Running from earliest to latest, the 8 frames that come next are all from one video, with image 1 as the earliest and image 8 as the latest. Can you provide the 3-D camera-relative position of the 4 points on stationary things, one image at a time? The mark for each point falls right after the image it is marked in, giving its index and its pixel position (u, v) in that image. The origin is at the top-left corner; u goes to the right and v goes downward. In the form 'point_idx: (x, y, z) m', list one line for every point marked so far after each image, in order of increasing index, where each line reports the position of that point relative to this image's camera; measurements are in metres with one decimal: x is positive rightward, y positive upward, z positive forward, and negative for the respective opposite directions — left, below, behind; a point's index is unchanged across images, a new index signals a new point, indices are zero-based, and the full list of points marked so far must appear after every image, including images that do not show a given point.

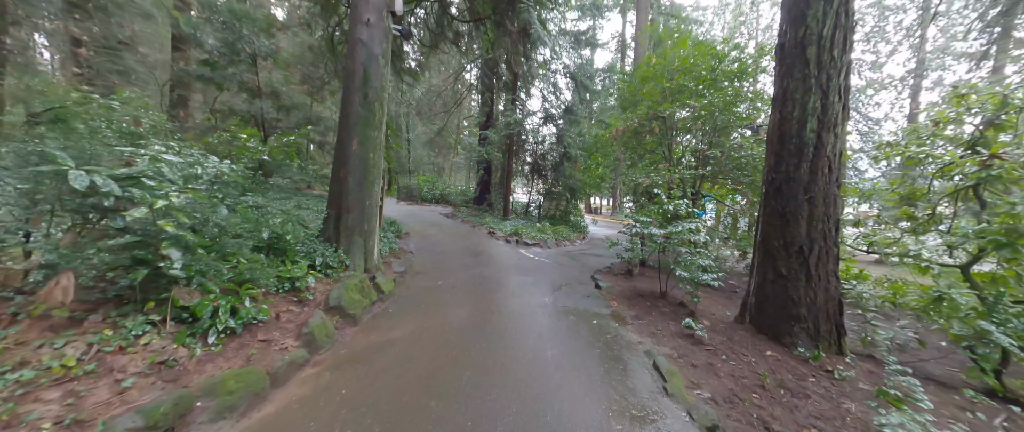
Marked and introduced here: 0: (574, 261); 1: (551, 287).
0: (+1.8, -1.4, +9.1) m
1: (+0.7, -1.3, +5.6) m
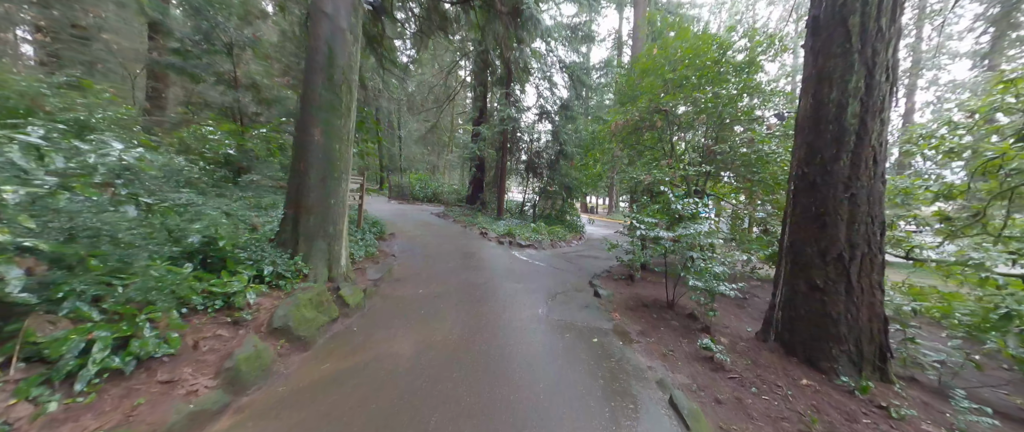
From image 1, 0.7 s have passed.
0: (+1.6, -1.4, +8.5) m
1: (+0.5, -1.3, +5.0) m
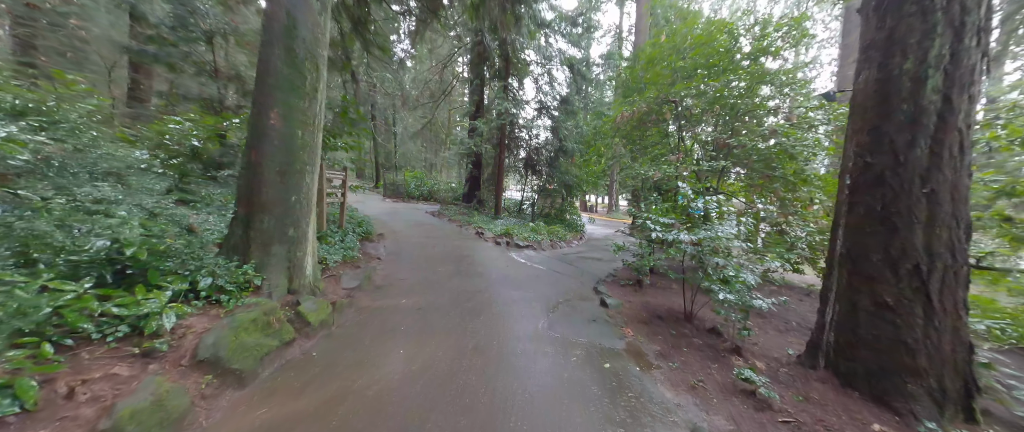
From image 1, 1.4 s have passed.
0: (+1.5, -1.3, +7.9) m
1: (+0.5, -1.3, +4.4) m
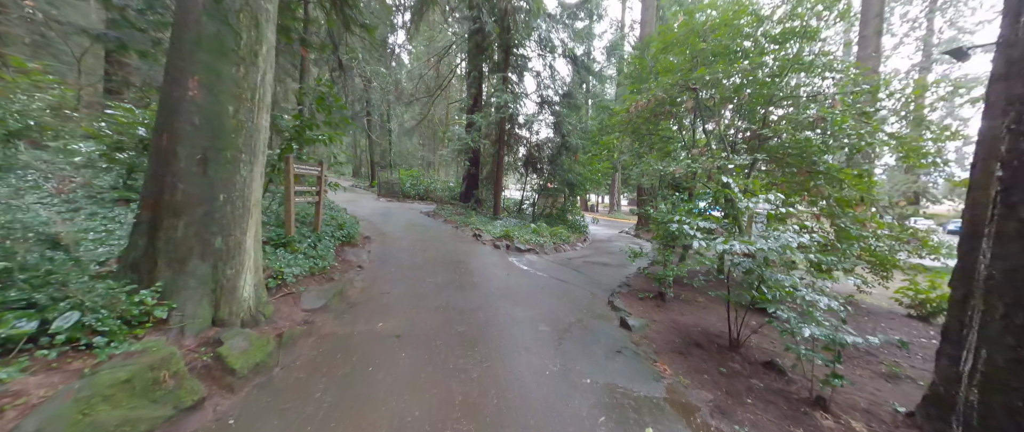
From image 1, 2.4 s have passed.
0: (+1.5, -1.4, +7.1) m
1: (+0.5, -1.3, +3.6) m
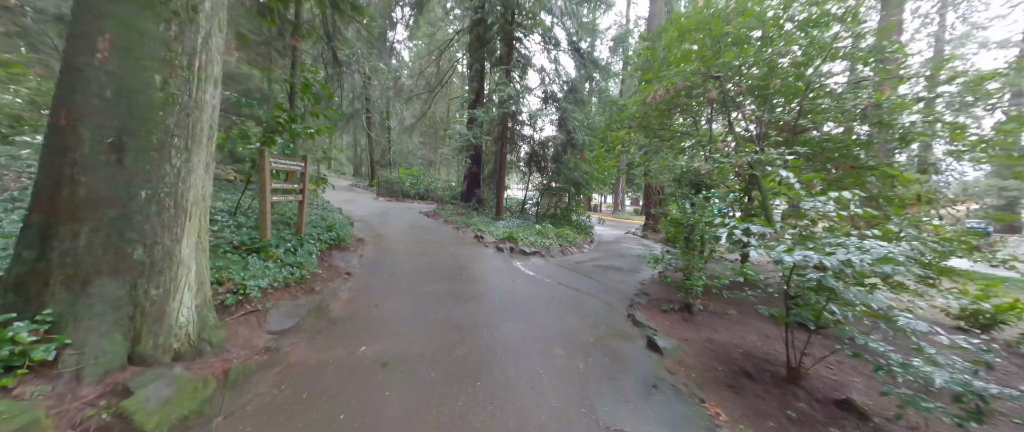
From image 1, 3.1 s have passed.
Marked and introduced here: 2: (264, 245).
0: (+1.6, -1.4, +6.6) m
1: (+0.6, -1.3, +3.0) m
2: (-3.0, -0.4, +3.8) m
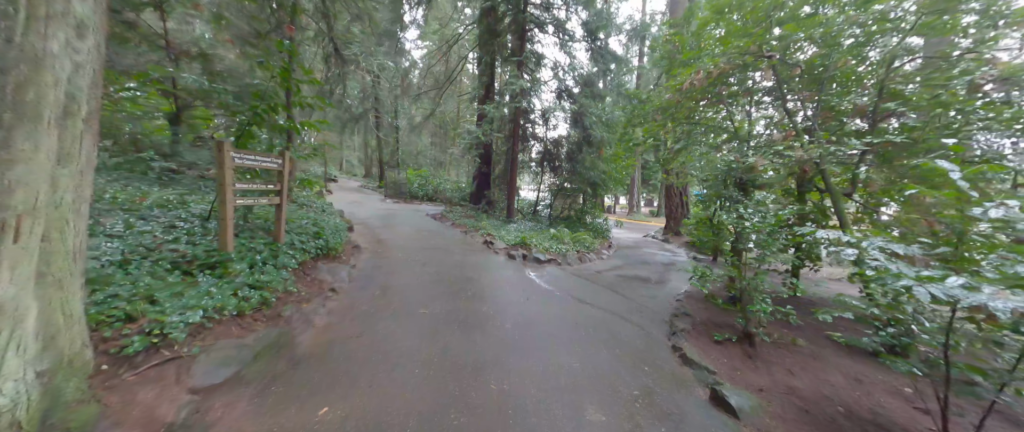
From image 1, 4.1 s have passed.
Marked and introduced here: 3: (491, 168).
0: (+1.9, -1.5, +5.7) m
1: (+0.7, -1.4, +2.2) m
2: (-2.9, -0.4, +3.1) m
3: (-1.0, +2.2, +14.4) m
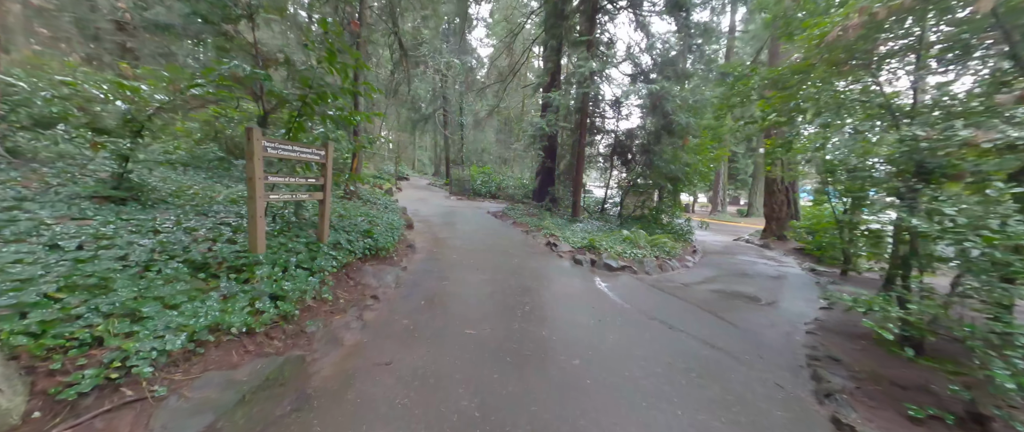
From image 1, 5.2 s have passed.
0: (+2.9, -1.5, +4.3) m
1: (+1.0, -1.4, +1.2) m
2: (-2.3, -0.4, +2.8) m
3: (+1.9, +2.3, +13.4) m
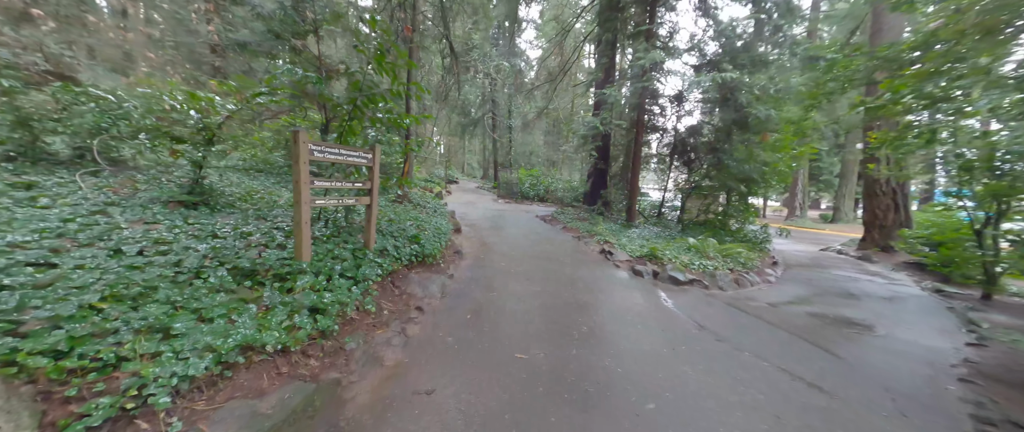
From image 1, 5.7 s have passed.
0: (+3.5, -1.6, +3.4) m
1: (+1.2, -1.5, +0.6) m
2: (-1.8, -0.5, +2.6) m
3: (+4.0, +2.1, +12.6) m
